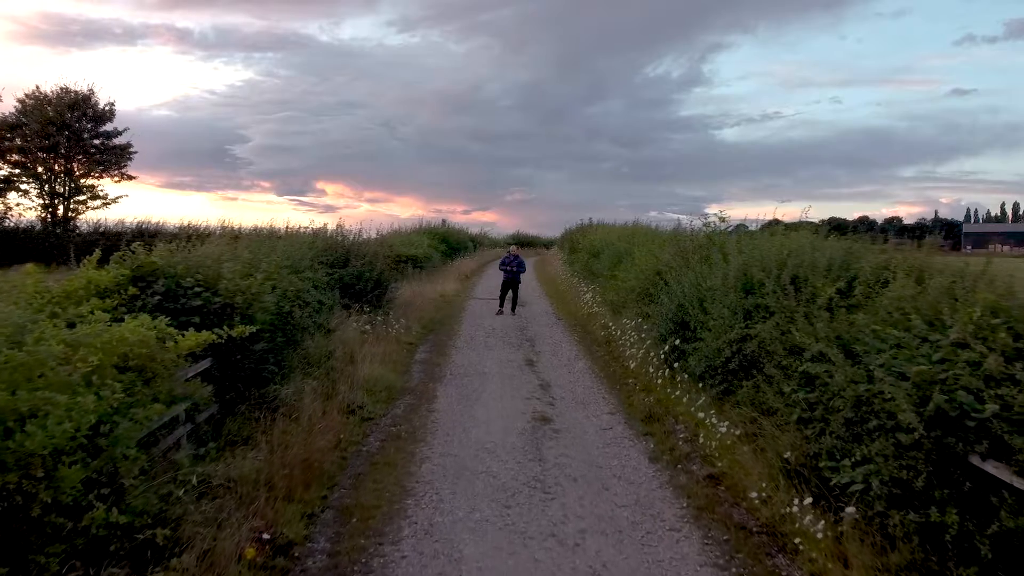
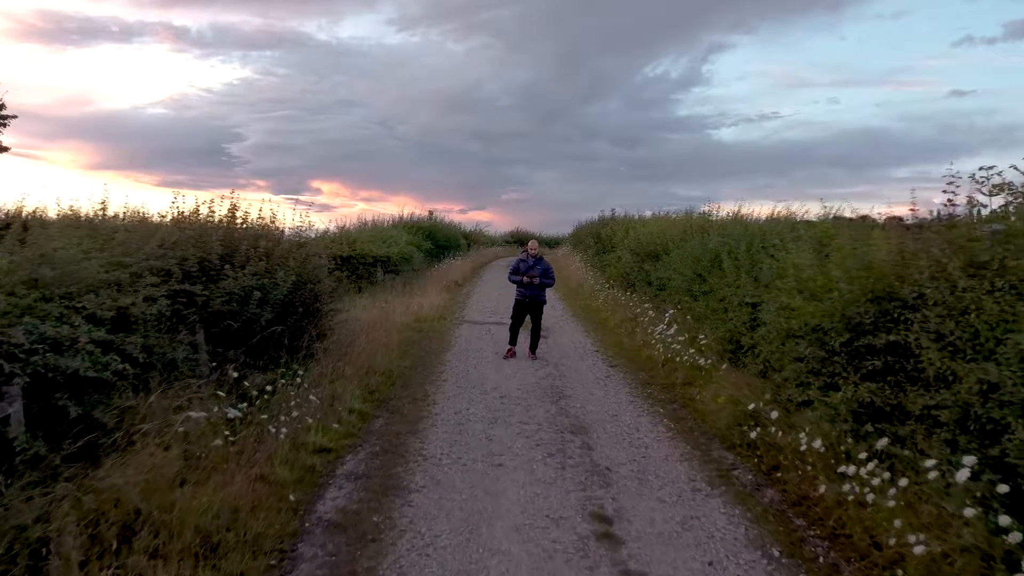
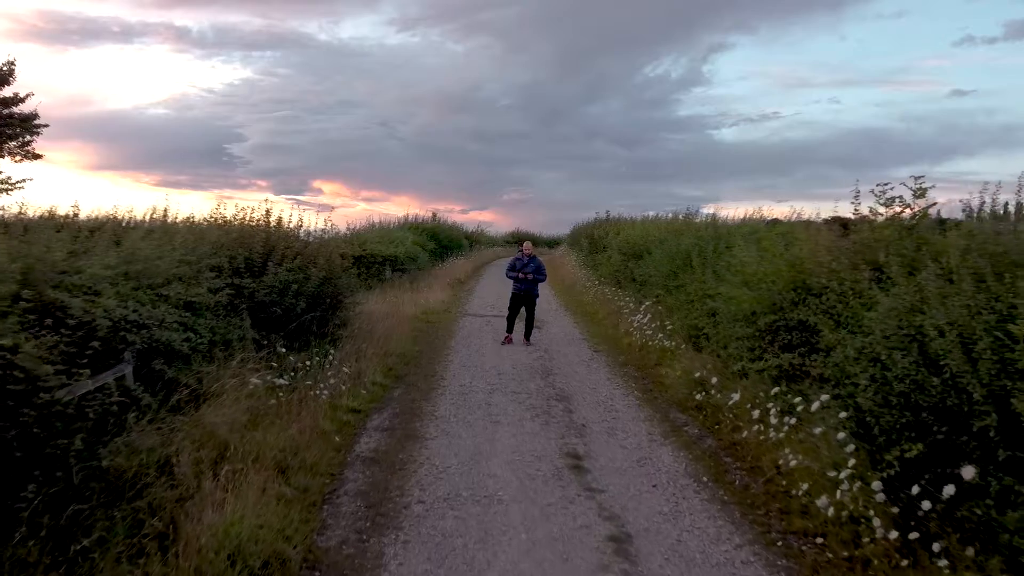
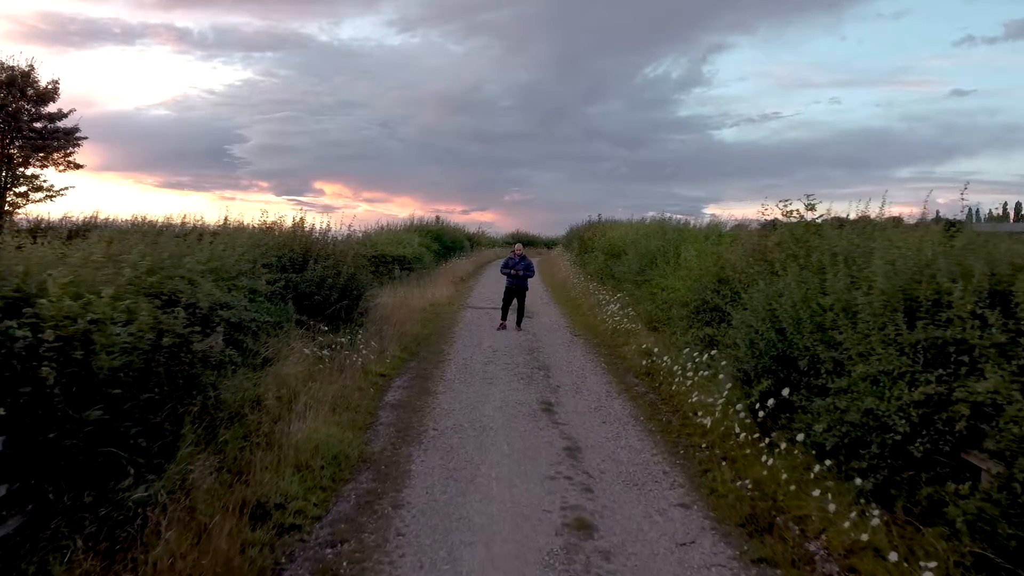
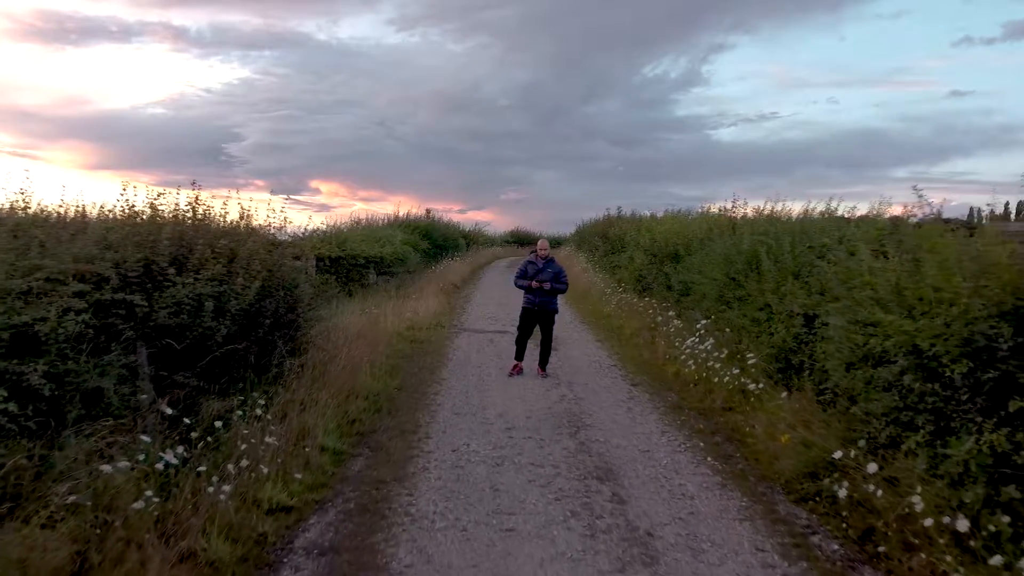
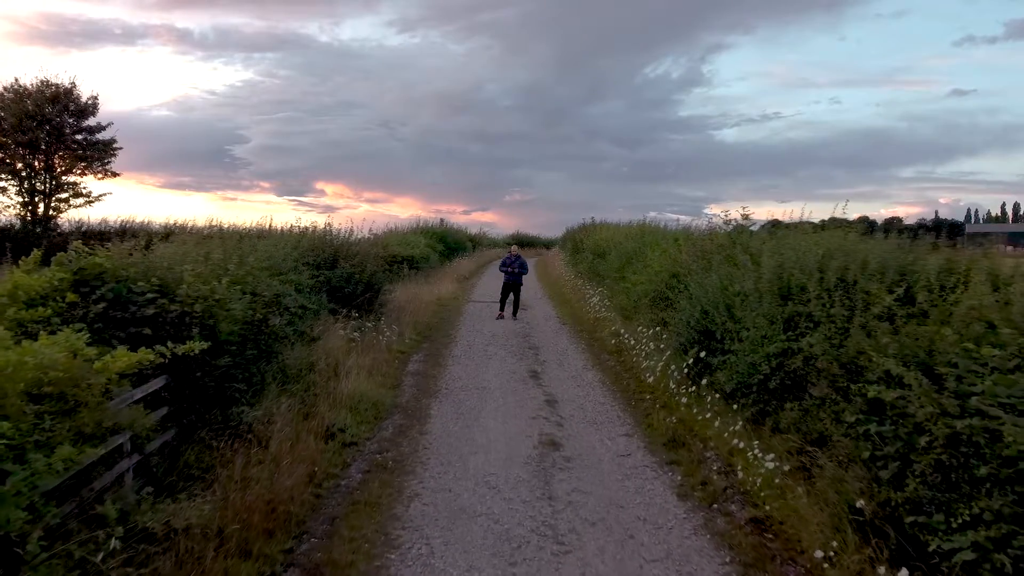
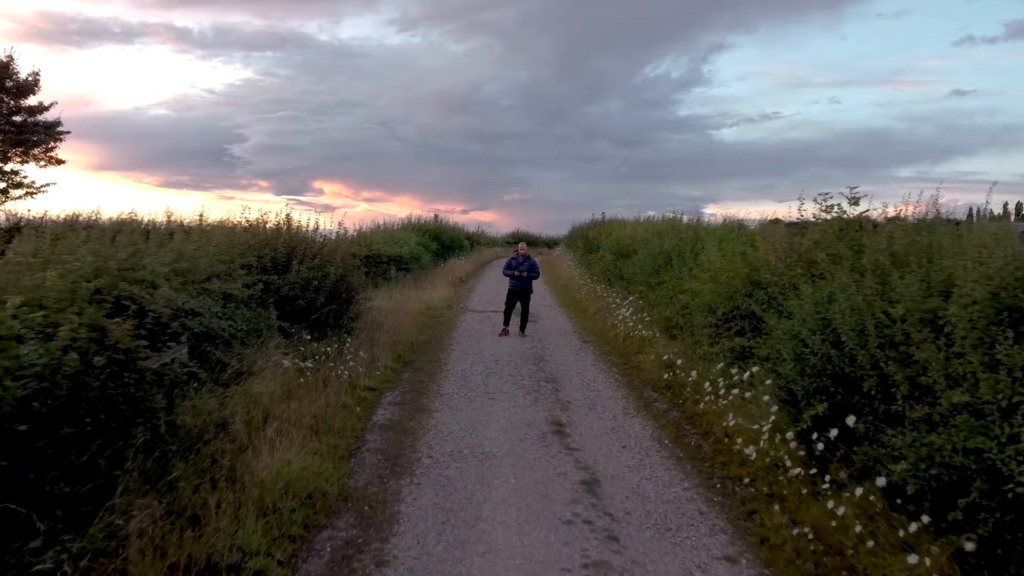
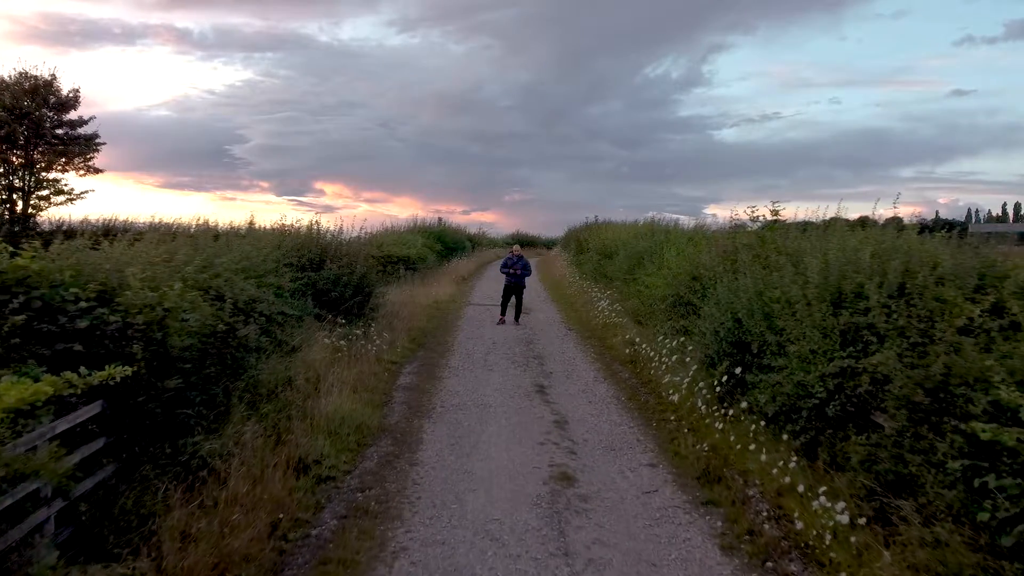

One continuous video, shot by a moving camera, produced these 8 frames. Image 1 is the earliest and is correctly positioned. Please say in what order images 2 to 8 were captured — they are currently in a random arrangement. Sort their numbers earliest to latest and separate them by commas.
6, 8, 4, 7, 3, 2, 5
